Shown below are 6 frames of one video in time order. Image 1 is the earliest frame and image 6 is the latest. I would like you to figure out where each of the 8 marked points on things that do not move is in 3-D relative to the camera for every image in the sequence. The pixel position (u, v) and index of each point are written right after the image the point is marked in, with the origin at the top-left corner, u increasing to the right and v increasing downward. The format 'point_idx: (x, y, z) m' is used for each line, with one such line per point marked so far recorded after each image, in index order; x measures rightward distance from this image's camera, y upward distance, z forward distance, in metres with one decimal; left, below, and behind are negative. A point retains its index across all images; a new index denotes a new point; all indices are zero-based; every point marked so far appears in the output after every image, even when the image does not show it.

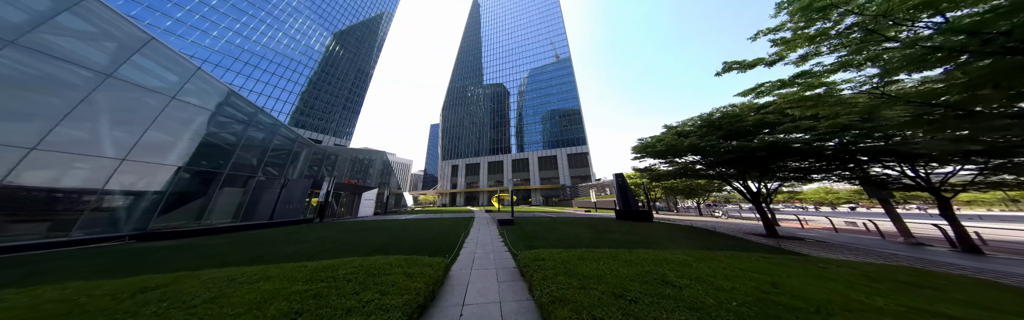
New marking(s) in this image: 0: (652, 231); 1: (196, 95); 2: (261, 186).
0: (+8.8, -4.5, +10.9) m
1: (-20.3, +4.2, +11.0) m
2: (-21.9, -2.2, +14.8) m
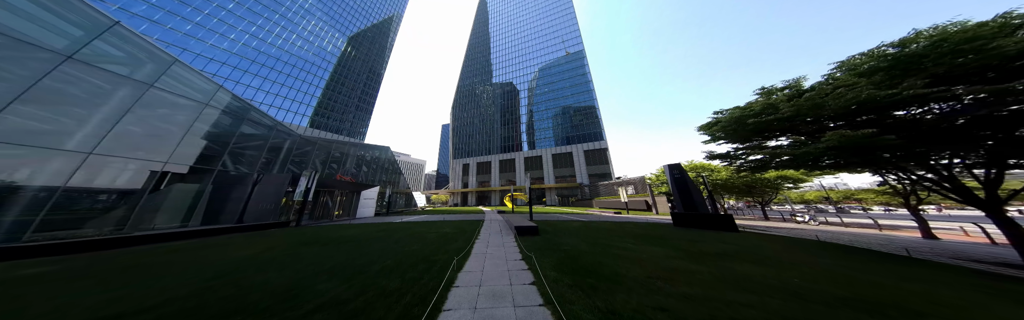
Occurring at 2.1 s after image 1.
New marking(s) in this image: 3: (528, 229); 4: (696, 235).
0: (+9.8, -3.5, +6.5) m
1: (-19.3, +4.9, +8.5) m
2: (-20.6, -1.6, +12.3) m
3: (+0.5, -3.4, +8.4) m
4: (+10.2, -4.4, +9.9) m
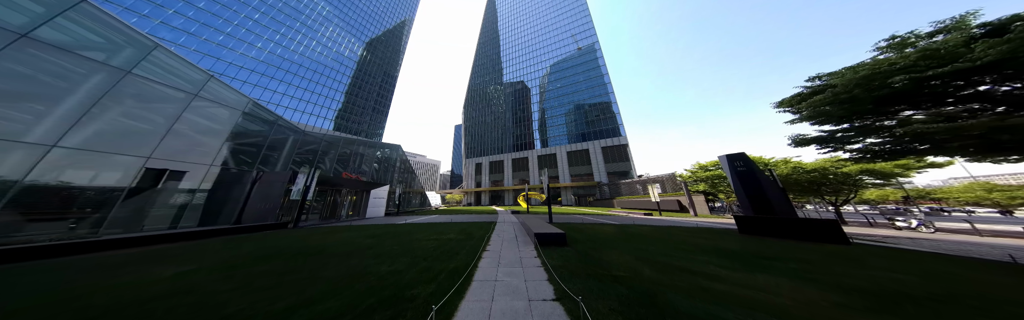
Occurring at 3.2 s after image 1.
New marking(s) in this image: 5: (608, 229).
0: (+10.4, -2.8, +3.8) m
1: (-18.7, +5.1, +7.8) m
2: (-19.6, -1.4, +11.7) m
3: (+1.2, -2.9, +6.3) m
4: (+11.0, -3.7, +7.1) m
5: (+5.7, -4.0, +9.9) m
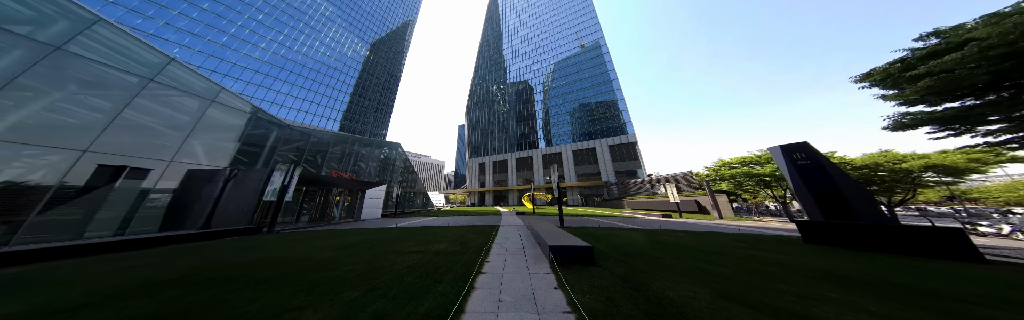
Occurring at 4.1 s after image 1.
0: (+10.5, -2.4, +1.8) m
1: (-18.5, +5.4, +6.5) m
2: (-19.3, -1.1, +10.4) m
3: (+1.4, -2.5, +4.6) m
4: (+11.2, -3.3, +5.2) m
5: (+5.9, -3.6, +8.1) m
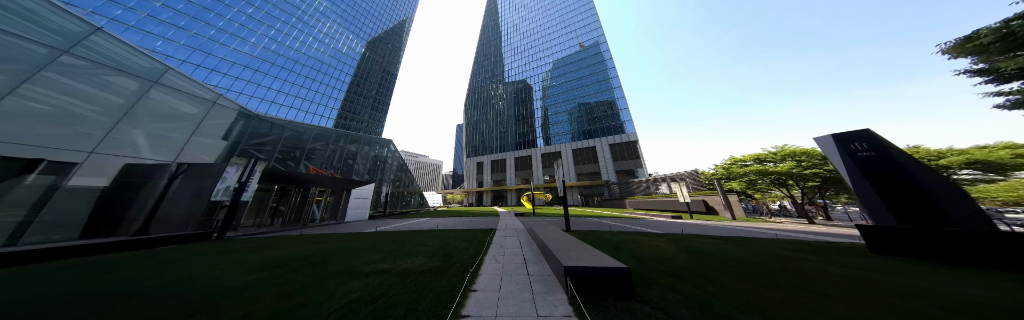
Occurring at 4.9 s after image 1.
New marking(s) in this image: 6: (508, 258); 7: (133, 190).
0: (+10.5, -2.1, +0.4) m
1: (-18.5, +5.8, +4.8) m
2: (-19.4, -0.7, +8.7) m
3: (+1.4, -2.1, +3.1) m
4: (+11.2, -2.9, +3.7) m
5: (+5.9, -3.3, +6.6) m
6: (-0.1, -3.2, +5.5) m
7: (-19.4, -1.5, +8.8) m
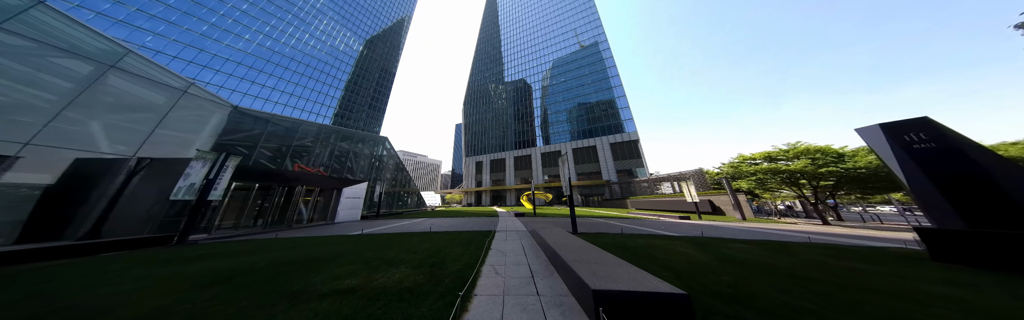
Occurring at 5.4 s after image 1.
0: (+10.6, -1.8, -0.5) m
1: (-18.4, +6.1, +3.7) m
2: (-19.3, -0.4, +7.7) m
3: (+1.5, -1.9, +2.1) m
4: (+11.3, -2.7, +2.8) m
5: (+6.0, -3.0, +5.7) m
6: (0.0, -3.0, +4.6) m
7: (-19.3, -1.2, +7.7) m
